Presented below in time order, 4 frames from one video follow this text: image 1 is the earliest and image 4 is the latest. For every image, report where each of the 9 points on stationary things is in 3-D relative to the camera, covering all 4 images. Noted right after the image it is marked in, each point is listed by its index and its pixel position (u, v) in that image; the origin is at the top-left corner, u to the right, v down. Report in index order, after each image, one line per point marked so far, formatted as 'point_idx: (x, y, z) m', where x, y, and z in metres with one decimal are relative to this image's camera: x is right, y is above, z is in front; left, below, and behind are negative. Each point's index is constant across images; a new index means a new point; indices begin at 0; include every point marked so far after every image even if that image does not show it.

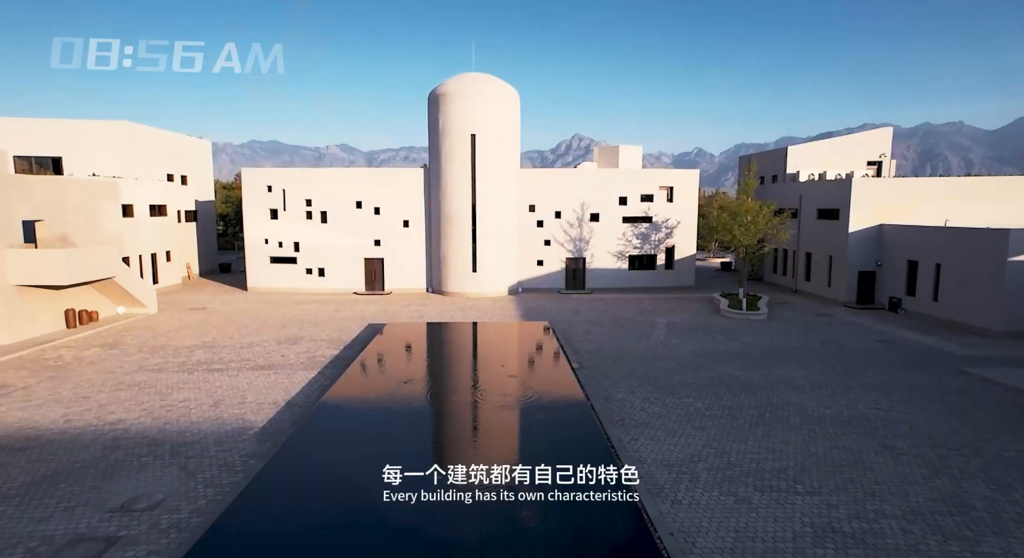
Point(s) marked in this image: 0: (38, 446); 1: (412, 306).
0: (-6.9, -2.5, +7.8) m
1: (-3.6, -1.0, +19.3) m
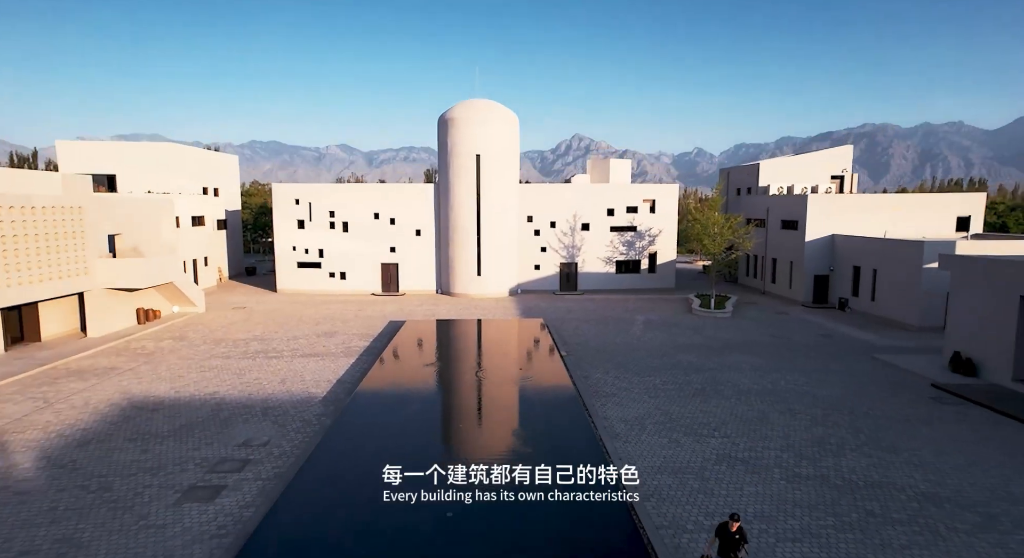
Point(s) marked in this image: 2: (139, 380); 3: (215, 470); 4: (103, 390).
0: (-6.9, -2.6, +10.6) m
1: (-3.6, -1.1, +22.1) m
2: (-8.7, -2.4, +12.4) m
3: (-4.6, -3.0, +8.3) m
4: (-9.0, -2.4, +11.7) m
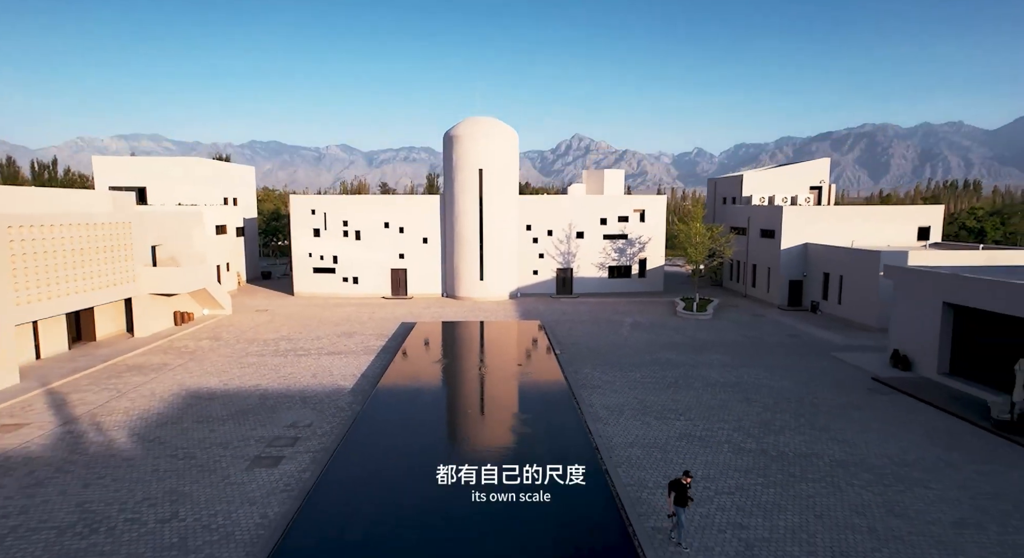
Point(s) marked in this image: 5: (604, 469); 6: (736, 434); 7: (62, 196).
0: (-6.9, -2.8, +12.6) m
1: (-3.6, -1.4, +24.1) m
2: (-8.7, -2.6, +14.3) m
3: (-4.6, -3.2, +10.2) m
4: (-9.0, -2.7, +13.7) m
5: (+1.7, -3.4, +9.1) m
6: (+4.5, -3.1, +10.6) m
7: (-13.6, +2.5, +15.9) m
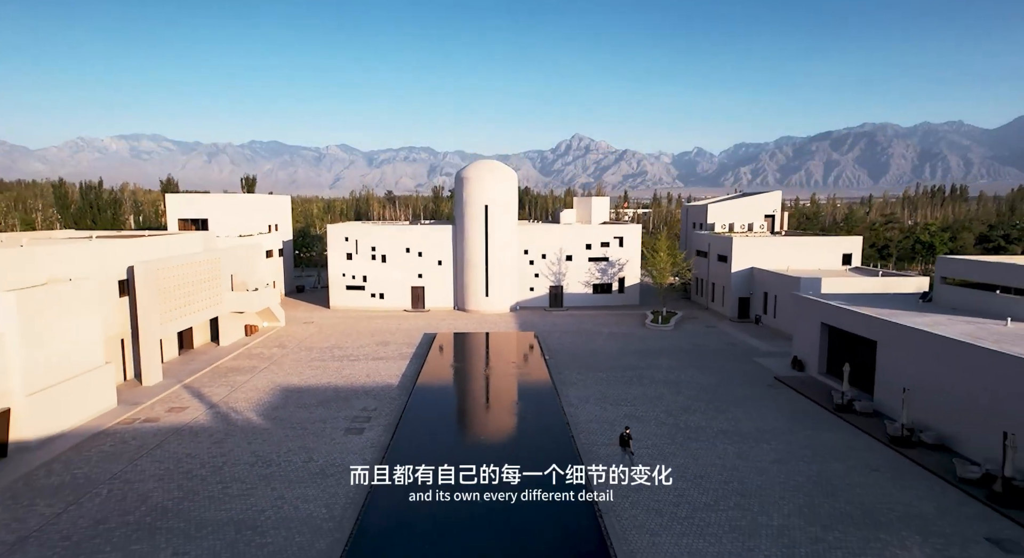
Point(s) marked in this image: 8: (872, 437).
0: (-6.9, -3.8, +17.8) m
1: (-3.6, -2.3, +29.3) m
2: (-8.7, -3.5, +19.5) m
3: (-4.6, -4.1, +15.4) m
4: (-9.0, -3.6, +18.9) m
5: (+1.7, -4.3, +14.3) m
6: (+4.5, -4.1, +15.8) m
7: (-13.6, +1.5, +21.1) m
8: (+9.4, -4.1, +13.9) m
